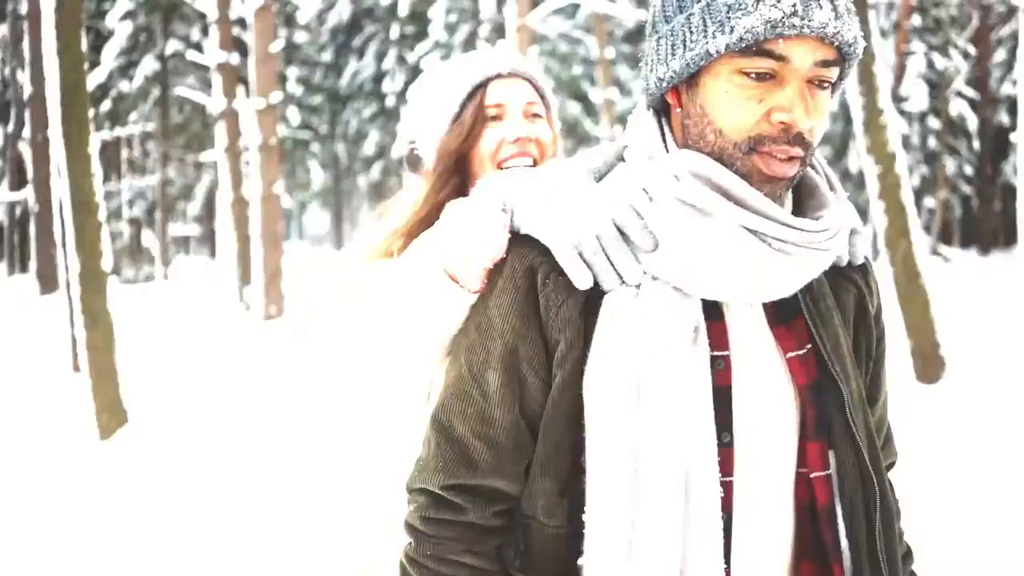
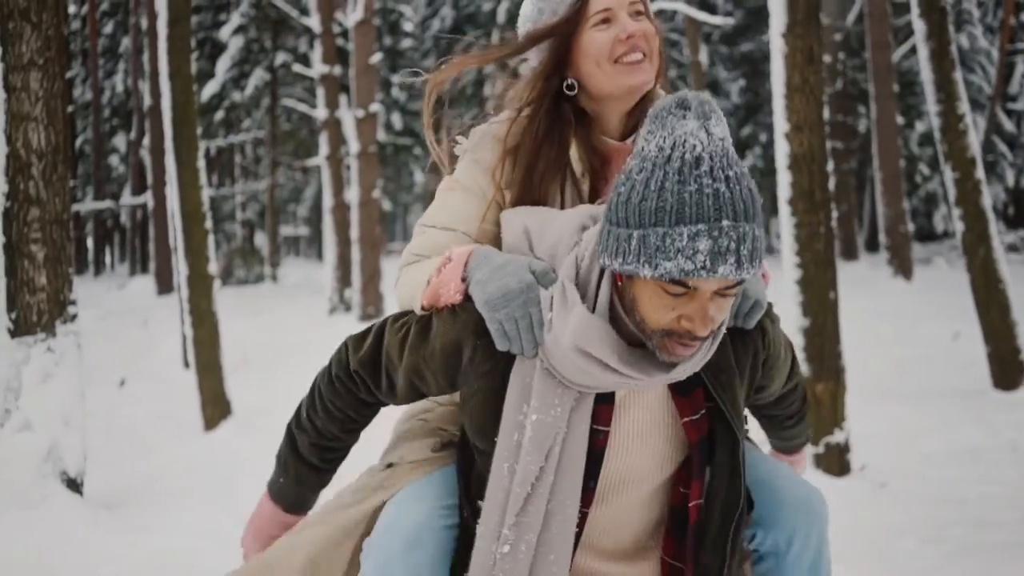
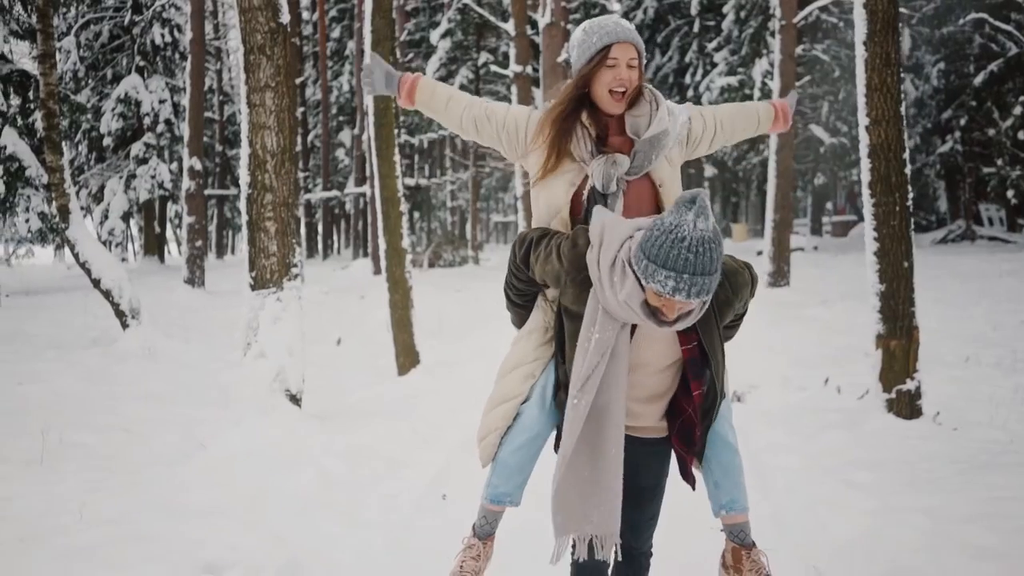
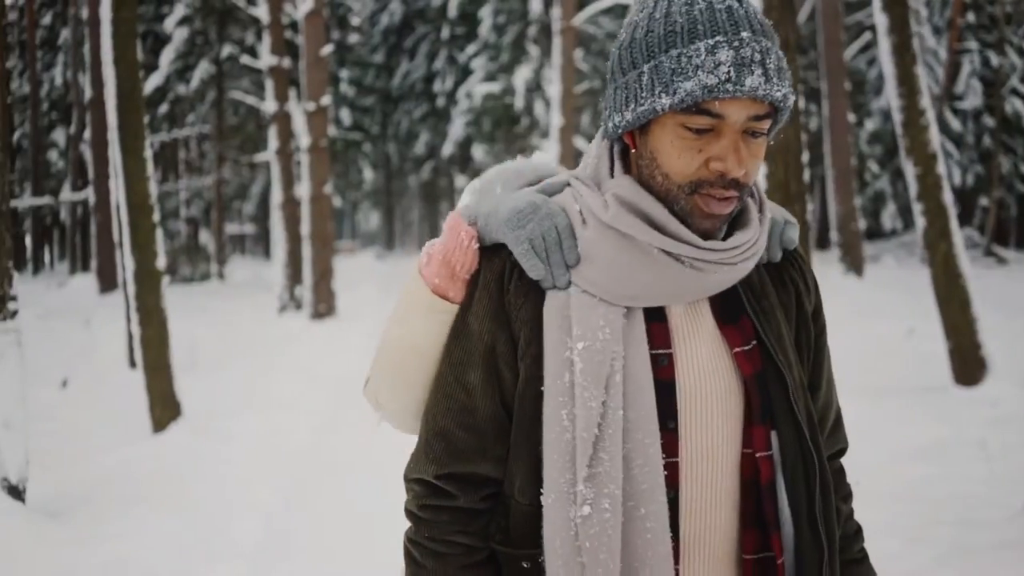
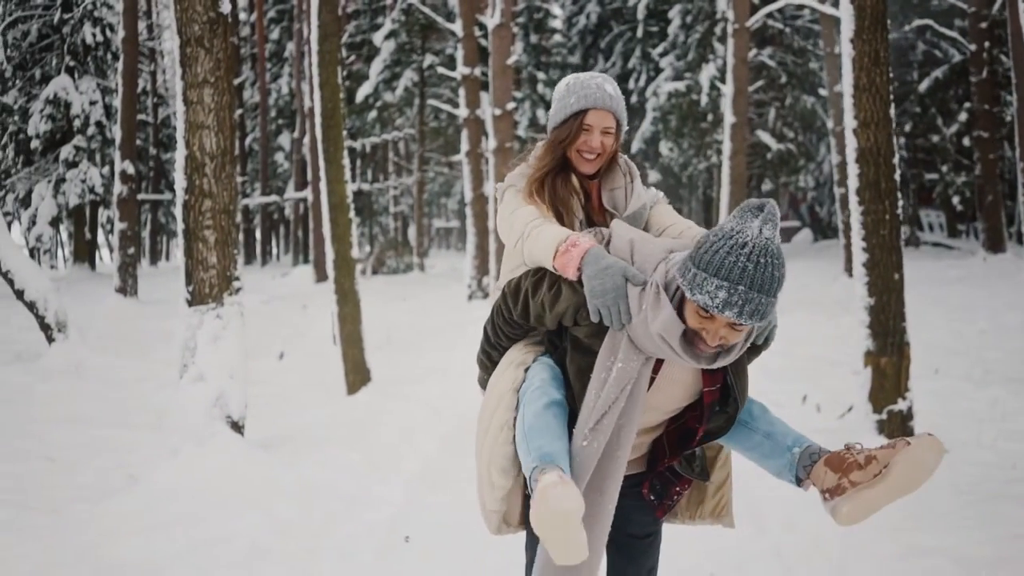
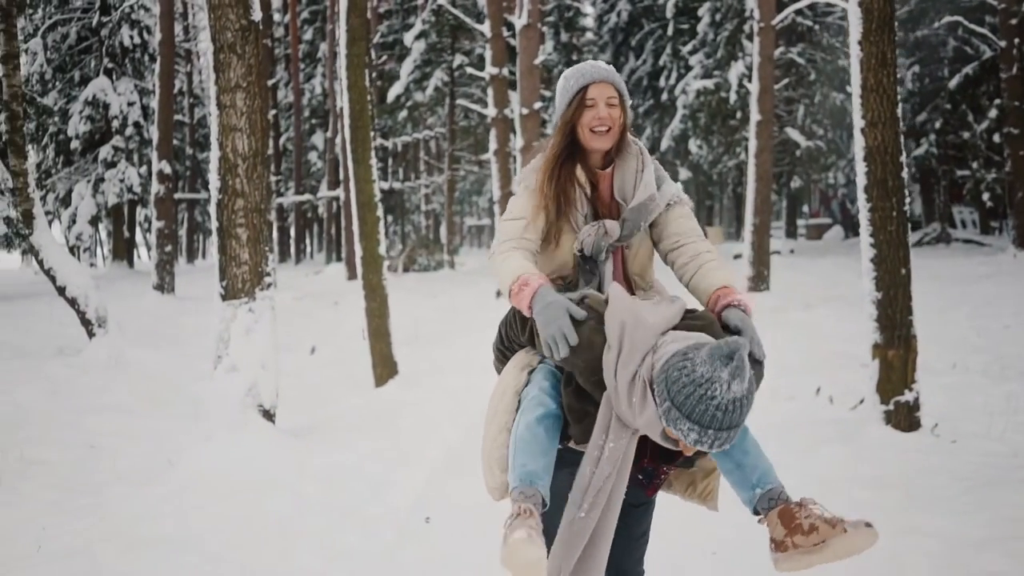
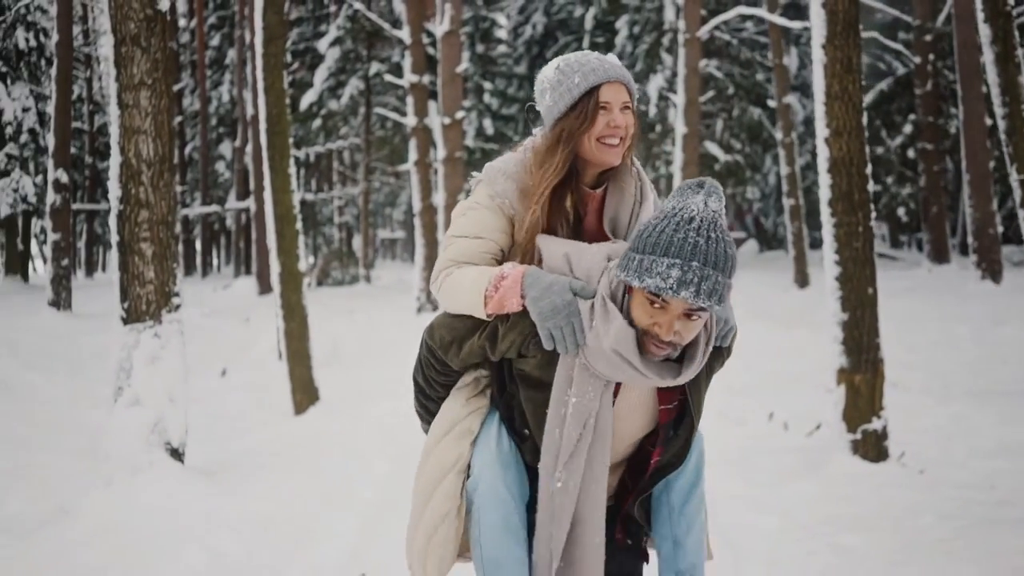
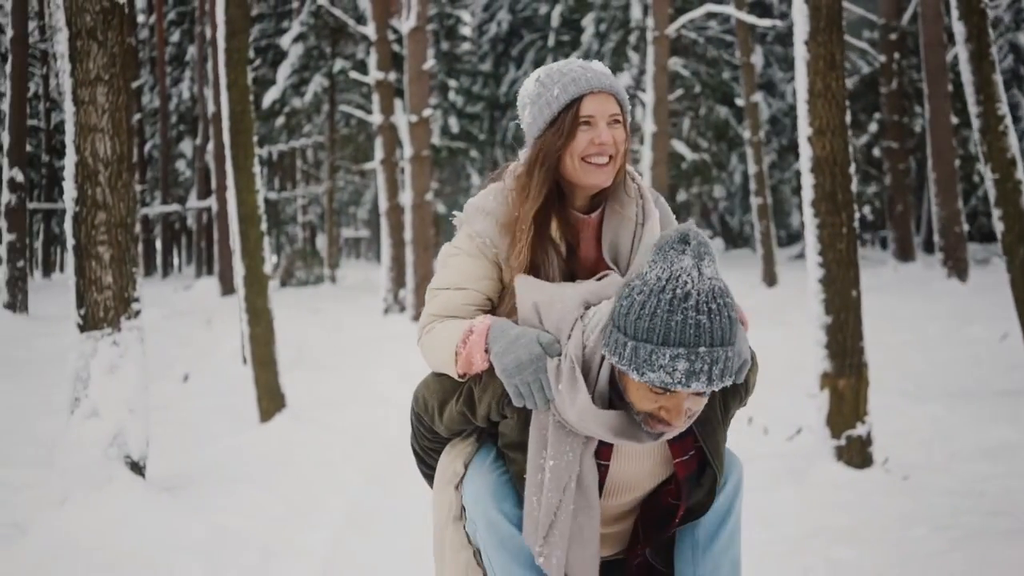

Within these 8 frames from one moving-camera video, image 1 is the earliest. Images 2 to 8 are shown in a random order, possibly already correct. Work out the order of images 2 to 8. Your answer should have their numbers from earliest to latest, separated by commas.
4, 2, 8, 7, 5, 6, 3
